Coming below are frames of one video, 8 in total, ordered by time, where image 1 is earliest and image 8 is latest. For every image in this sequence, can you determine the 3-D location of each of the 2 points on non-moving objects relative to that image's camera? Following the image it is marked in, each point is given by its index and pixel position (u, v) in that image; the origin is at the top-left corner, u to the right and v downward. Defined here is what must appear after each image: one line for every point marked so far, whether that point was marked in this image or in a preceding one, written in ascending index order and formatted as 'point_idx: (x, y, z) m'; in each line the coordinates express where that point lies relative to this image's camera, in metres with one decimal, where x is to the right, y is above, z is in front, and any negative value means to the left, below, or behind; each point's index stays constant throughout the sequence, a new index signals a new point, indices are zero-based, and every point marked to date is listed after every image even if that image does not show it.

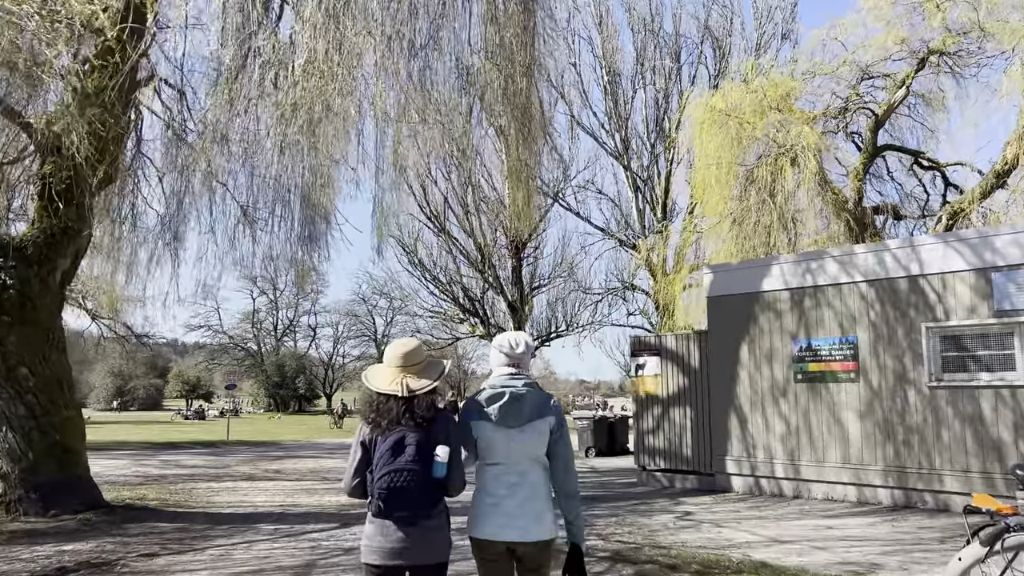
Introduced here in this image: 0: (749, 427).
0: (+3.5, -2.0, +10.5) m
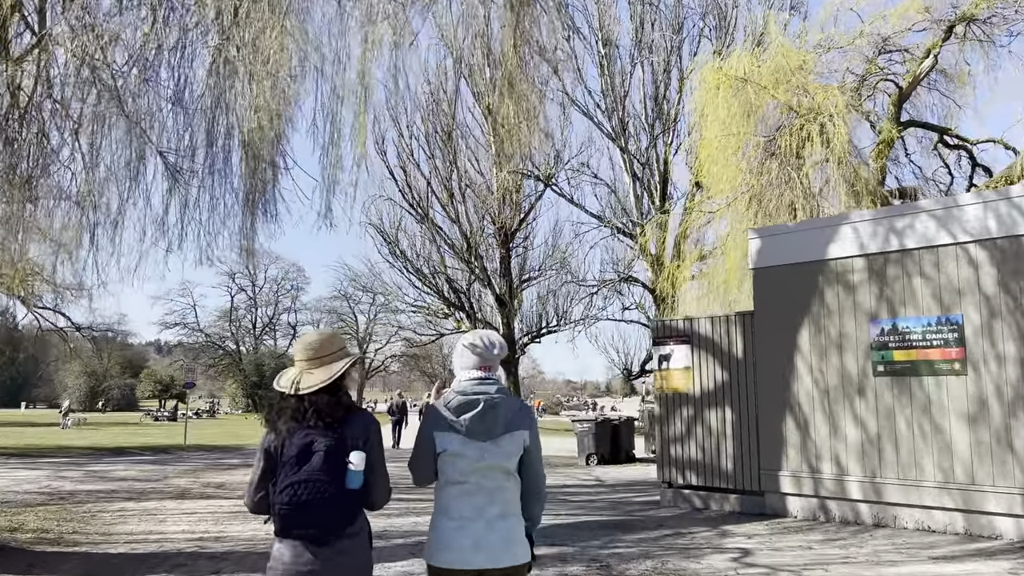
0: (+3.4, -1.7, +8.4) m
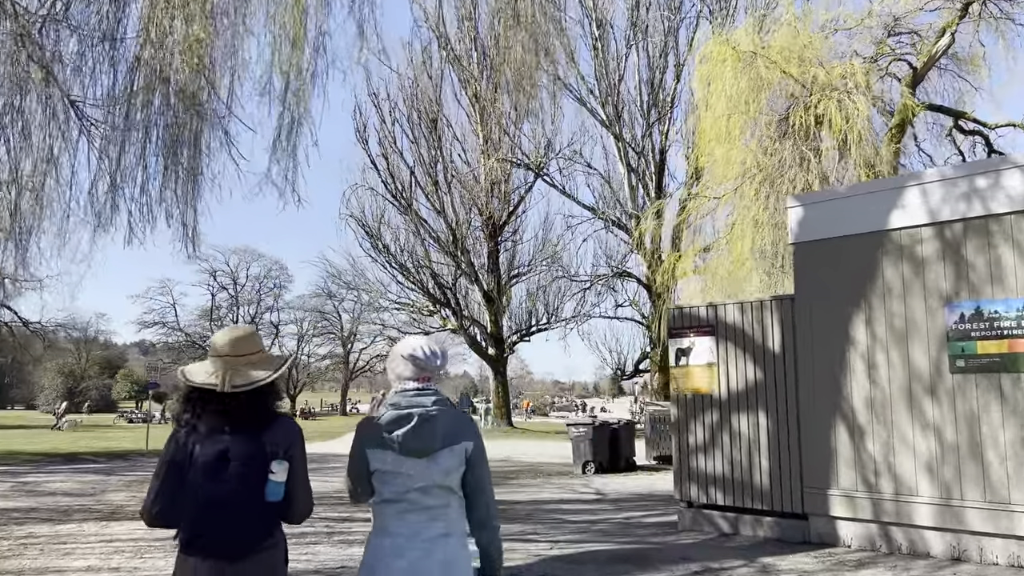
0: (+3.3, -1.5, +7.0) m
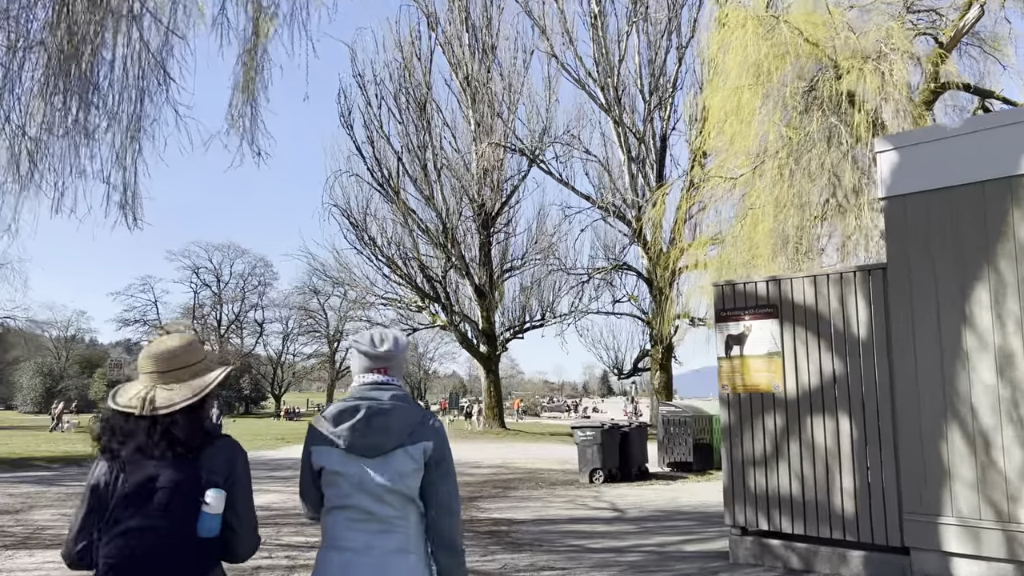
0: (+3.4, -1.2, +5.6) m
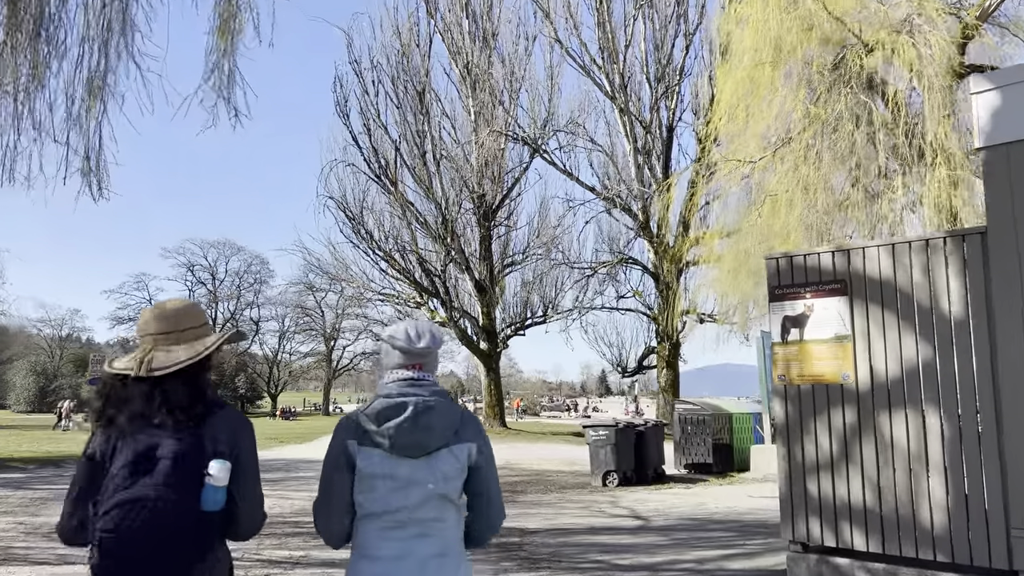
0: (+3.5, -1.1, +4.7) m
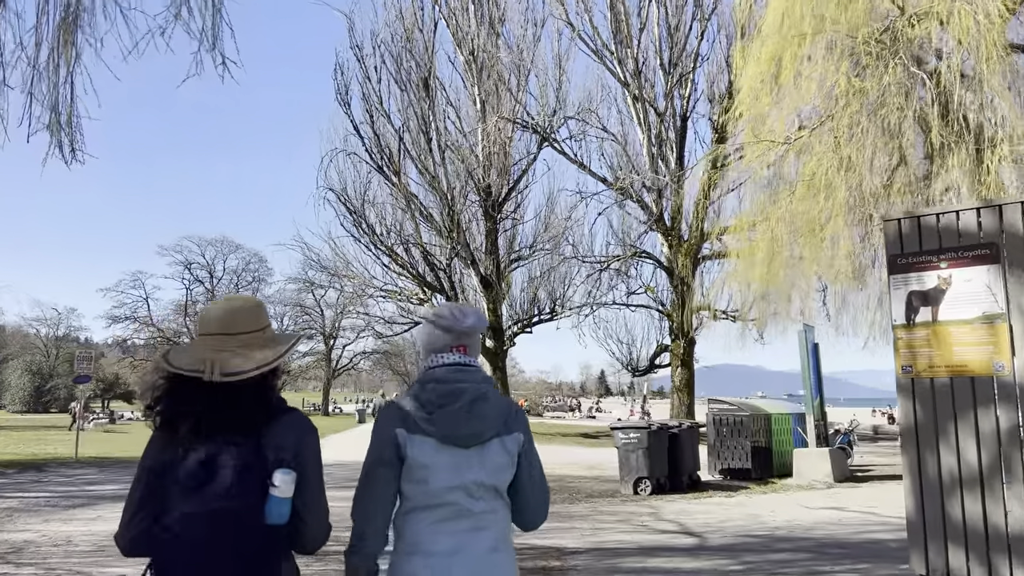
0: (+3.8, -0.9, +3.7) m
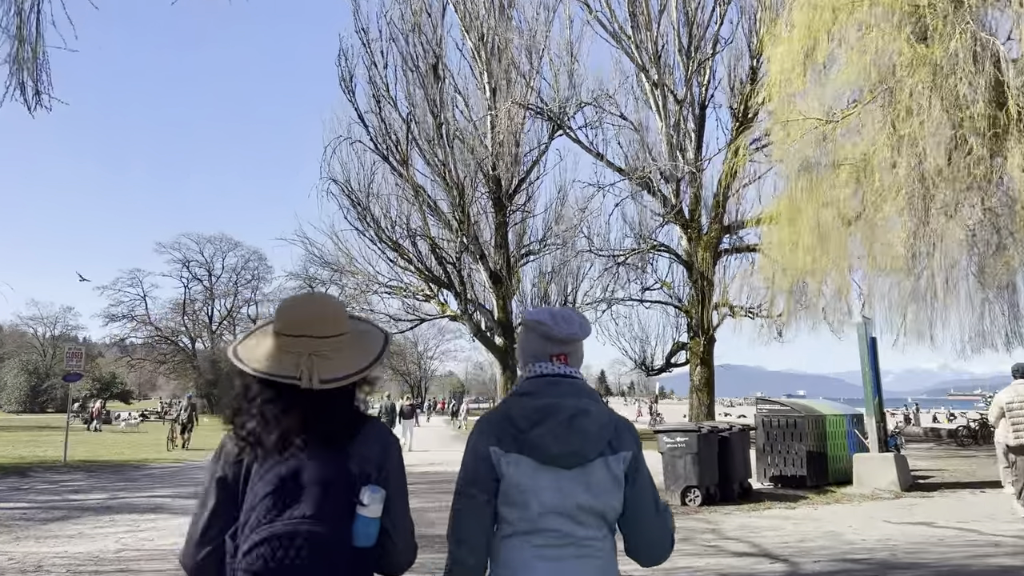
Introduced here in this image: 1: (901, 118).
0: (+4.2, -0.7, +2.6) m
1: (+5.9, +2.6, +11.1) m
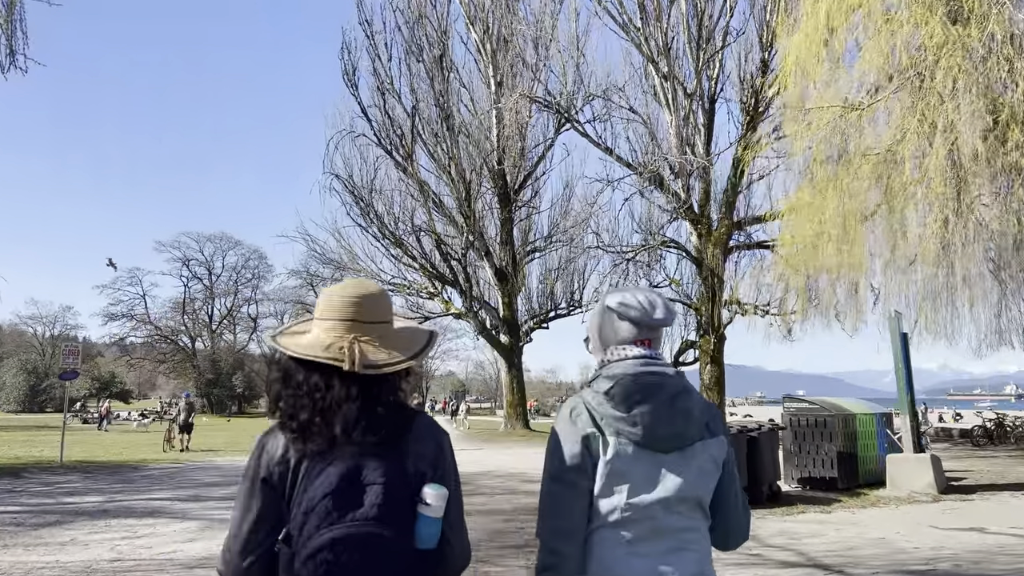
0: (+4.4, -0.6, +2.2) m
1: (+6.1, +2.7, +10.7) m
